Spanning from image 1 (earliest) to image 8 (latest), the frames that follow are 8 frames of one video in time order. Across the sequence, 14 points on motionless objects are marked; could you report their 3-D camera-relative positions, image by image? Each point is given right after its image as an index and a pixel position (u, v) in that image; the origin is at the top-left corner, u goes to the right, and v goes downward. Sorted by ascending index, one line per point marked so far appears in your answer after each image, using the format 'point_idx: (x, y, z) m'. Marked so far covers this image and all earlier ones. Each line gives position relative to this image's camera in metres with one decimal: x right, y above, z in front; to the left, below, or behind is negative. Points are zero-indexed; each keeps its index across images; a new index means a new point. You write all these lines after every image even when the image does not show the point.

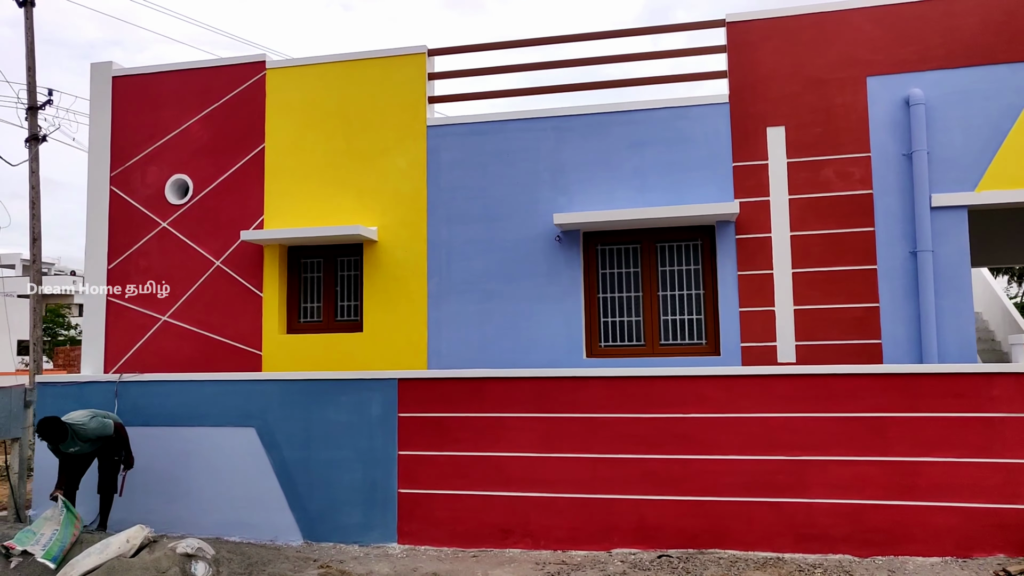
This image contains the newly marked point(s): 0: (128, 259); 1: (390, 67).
0: (-3.8, +0.3, +7.1) m
1: (-1.1, +2.0, +6.8) m
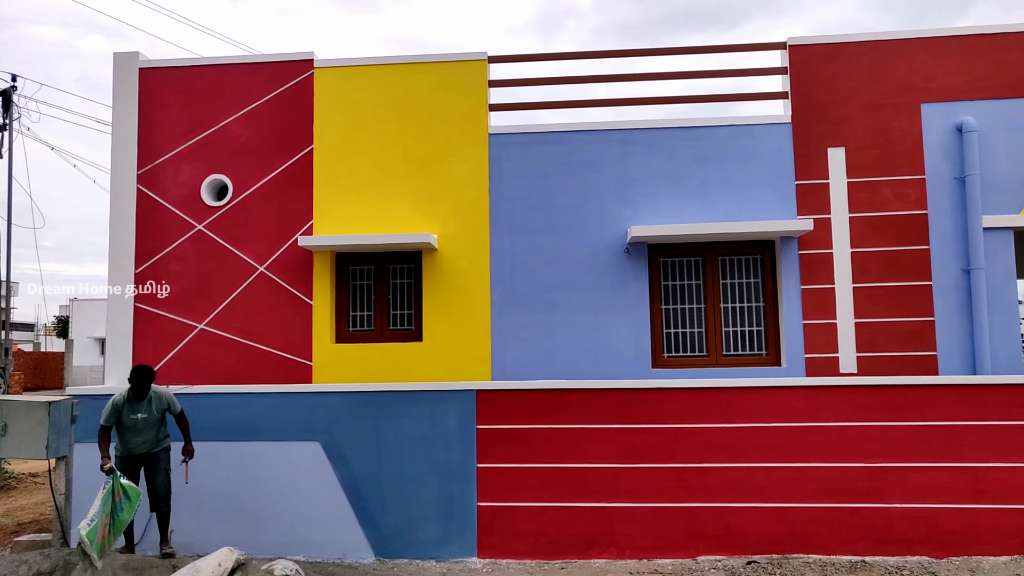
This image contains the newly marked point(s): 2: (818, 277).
0: (-3.2, +0.2, +6.7) m
1: (-0.6, +2.0, +6.7) m
2: (+2.6, +0.1, +6.3) m
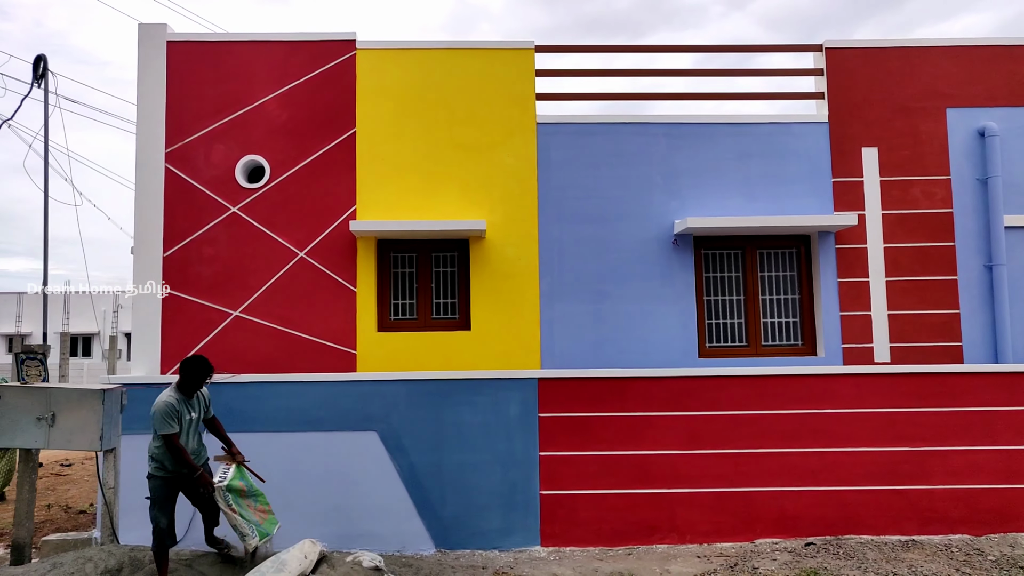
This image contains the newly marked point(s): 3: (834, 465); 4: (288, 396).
0: (-2.8, +0.4, +6.4) m
1: (-0.1, +2.1, +6.6) m
2: (+3.1, +0.2, +6.6) m
3: (+2.6, -1.4, +5.9) m
4: (-1.8, -0.8, +5.8) m
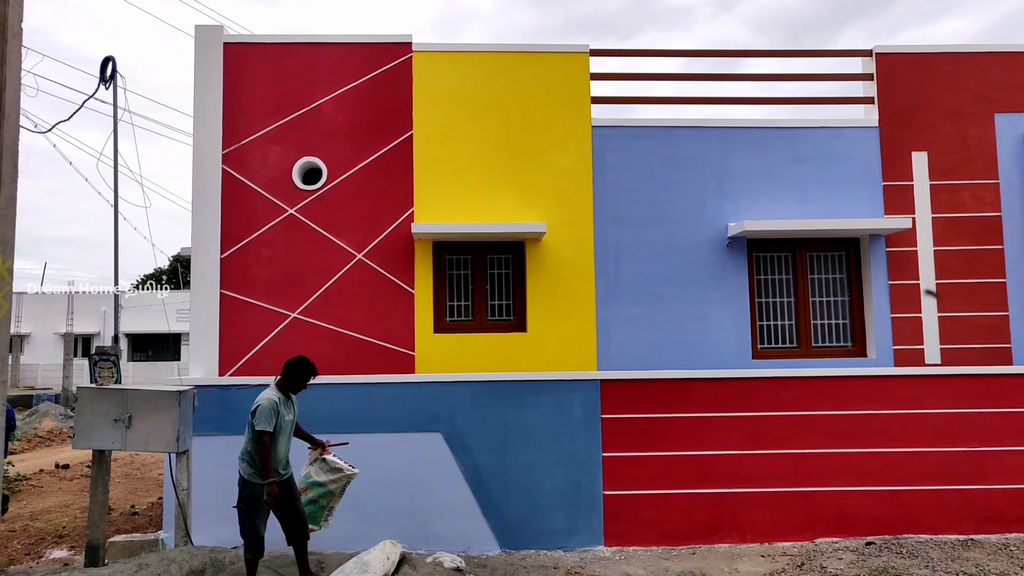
0: (-2.3, +0.3, +6.4) m
1: (+0.4, +2.0, +6.7) m
2: (+3.5, +0.1, +6.6) m
3: (+3.1, -1.4, +5.9) m
4: (-1.3, -0.9, +5.8) m
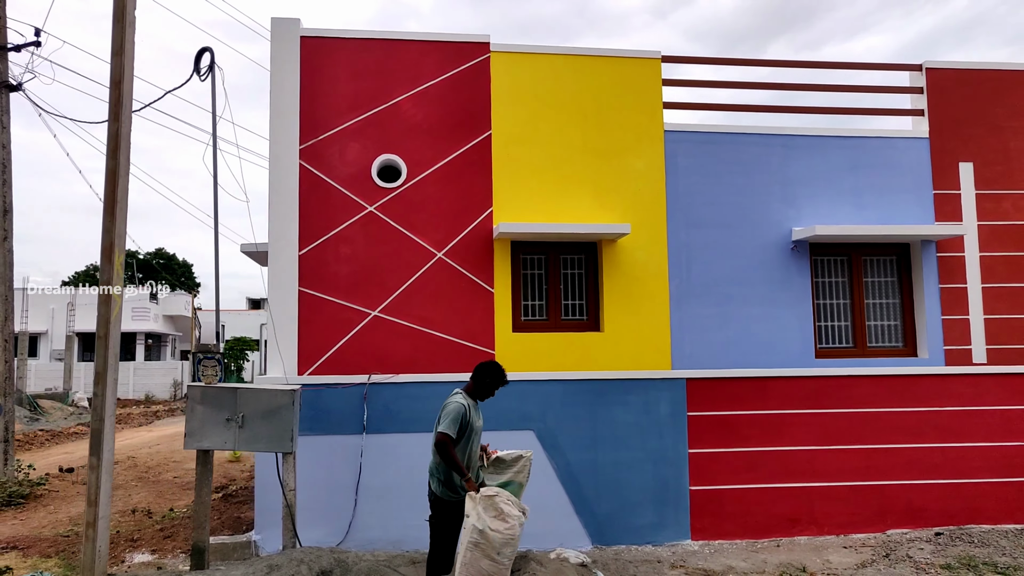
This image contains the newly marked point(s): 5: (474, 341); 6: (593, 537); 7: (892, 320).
0: (-1.6, +0.4, +6.3) m
1: (+1.0, +2.0, +6.8) m
2: (+4.2, +0.1, +7.0) m
3: (+3.8, -1.5, +6.3) m
4: (-0.5, -0.8, +5.8) m
5: (-0.3, -0.5, +6.4) m
6: (+0.6, -2.0, +5.8) m
7: (+3.7, -0.3, +7.1) m
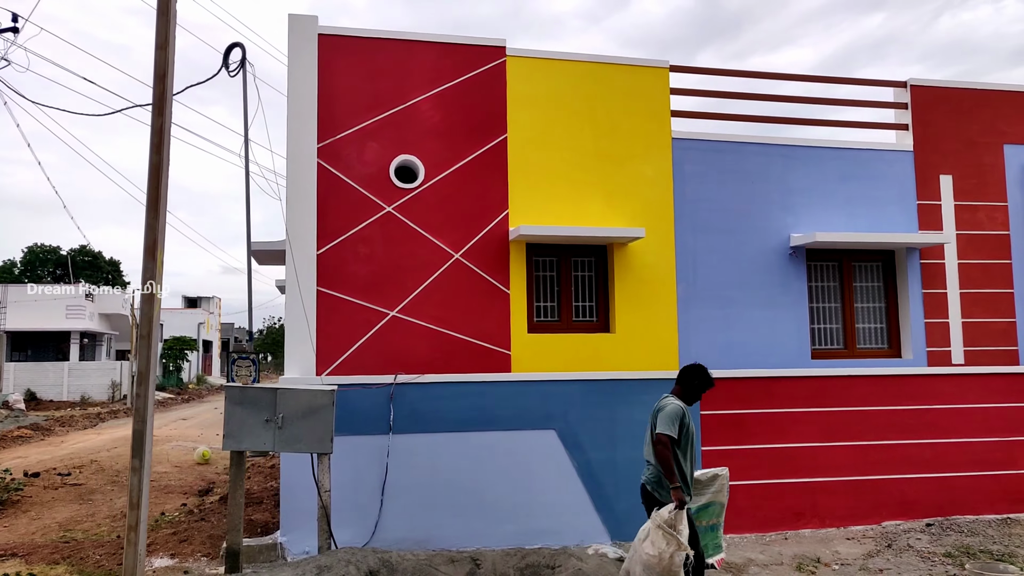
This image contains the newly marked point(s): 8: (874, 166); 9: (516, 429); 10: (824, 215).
0: (-1.4, +0.4, +6.3) m
1: (+1.2, +2.0, +7.0) m
2: (+4.3, +0.1, +7.5) m
3: (+3.9, -1.5, +6.7) m
4: (-0.3, -0.8, +5.9) m
5: (-0.2, -0.5, +6.4) m
6: (+0.8, -2.0, +6.0) m
7: (+3.7, -0.4, +7.5) m
8: (+3.7, +1.2, +7.5) m
9: (0.0, -1.1, +5.9) m
10: (+3.1, +0.7, +7.3) m
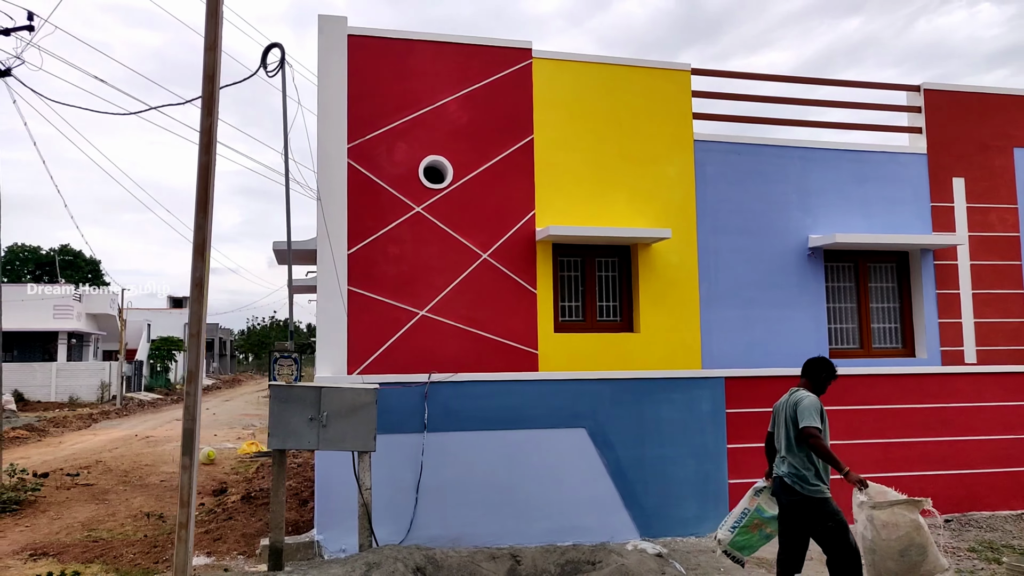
0: (-1.2, +0.4, +6.3) m
1: (+1.4, +2.0, +7.1) m
2: (+4.5, 0.0, +7.6) m
3: (+4.1, -1.5, +6.8) m
4: (-0.1, -0.8, +5.9) m
5: (+0.1, -0.5, +6.5) m
6: (+1.1, -2.0, +6.1) m
7: (+4.0, -0.4, +7.6) m
8: (+3.9, +1.2, +7.6) m
9: (+0.3, -1.1, +6.0) m
10: (+3.3, +0.7, +7.4) m
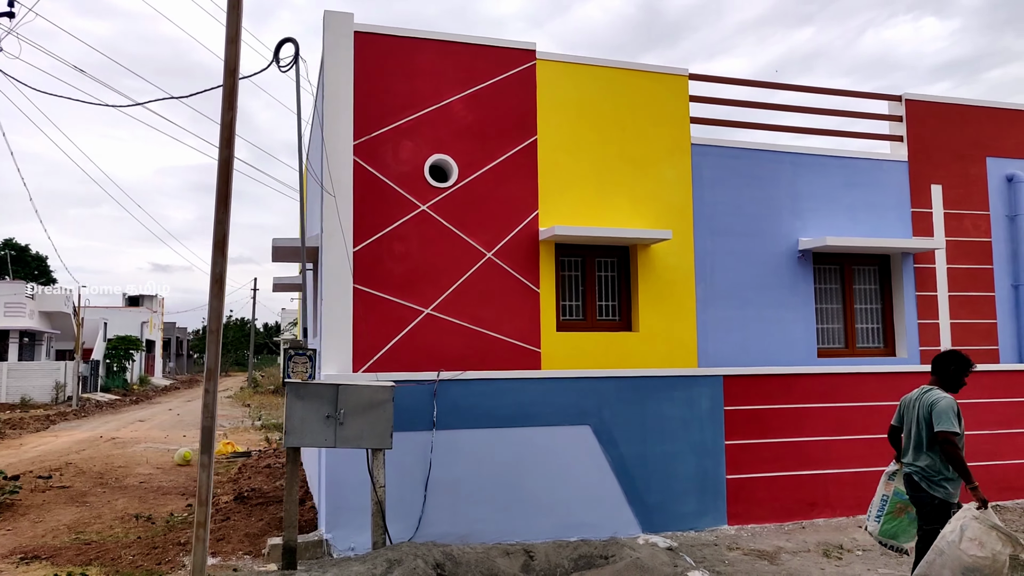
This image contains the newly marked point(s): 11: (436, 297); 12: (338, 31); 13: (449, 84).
0: (-1.2, +0.4, +6.3) m
1: (+1.4, +2.0, +7.2) m
2: (+4.5, 0.0, +7.9) m
3: (+4.1, -1.5, +7.1) m
4: (0.0, -0.8, +6.0) m
5: (+0.1, -0.5, +6.6) m
6: (+1.1, -2.0, +6.2) m
7: (+3.9, -0.4, +7.9) m
8: (+3.9, +1.2, +7.9) m
9: (+0.3, -1.1, +6.0) m
10: (+3.3, +0.7, +7.7) m
11: (-0.7, -0.1, +6.4) m
12: (-1.5, +2.2, +6.3) m
13: (-0.6, +1.8, +6.6) m
